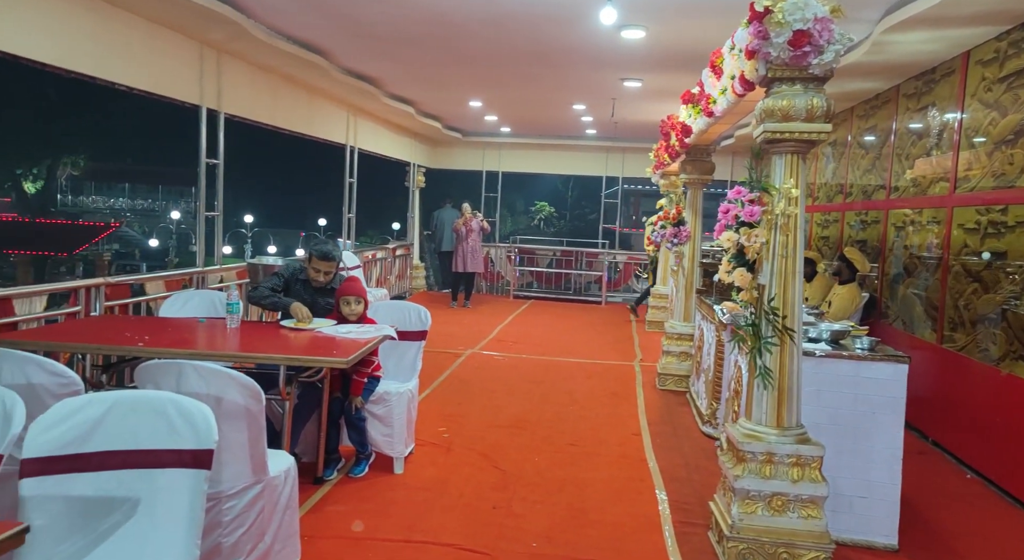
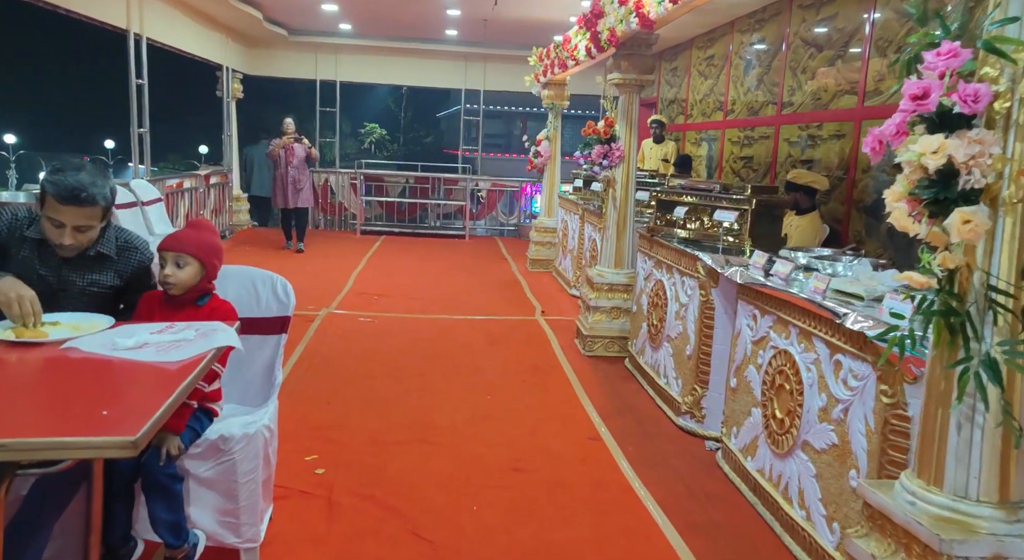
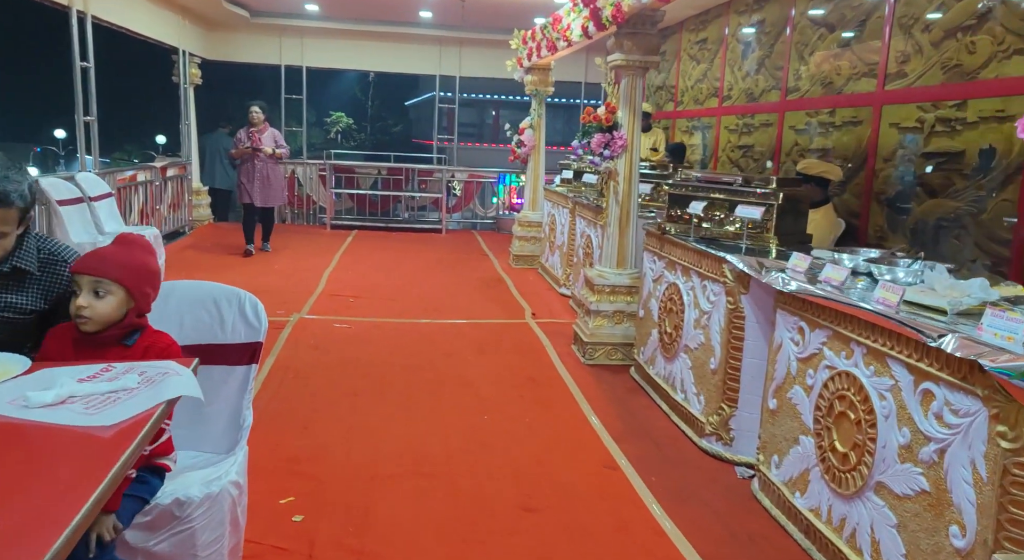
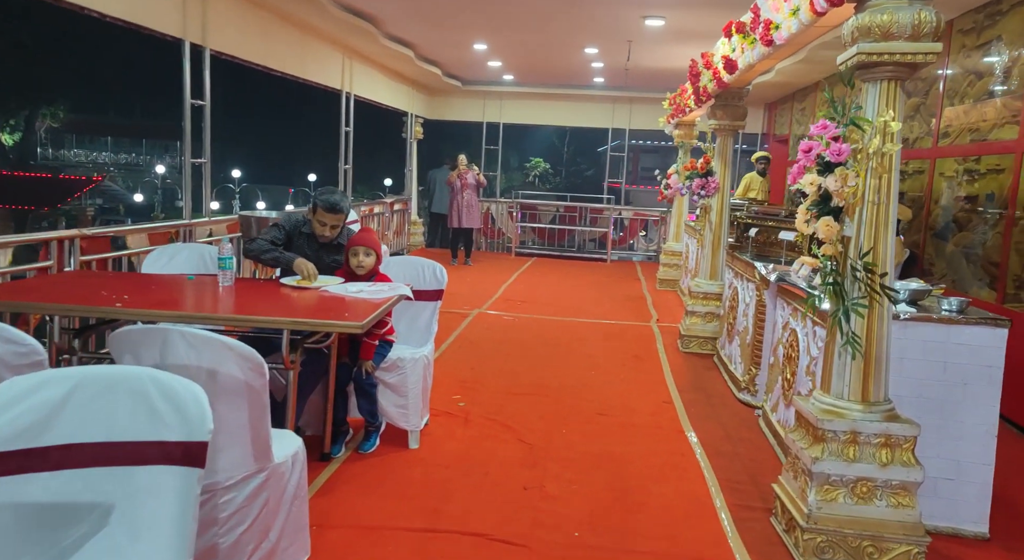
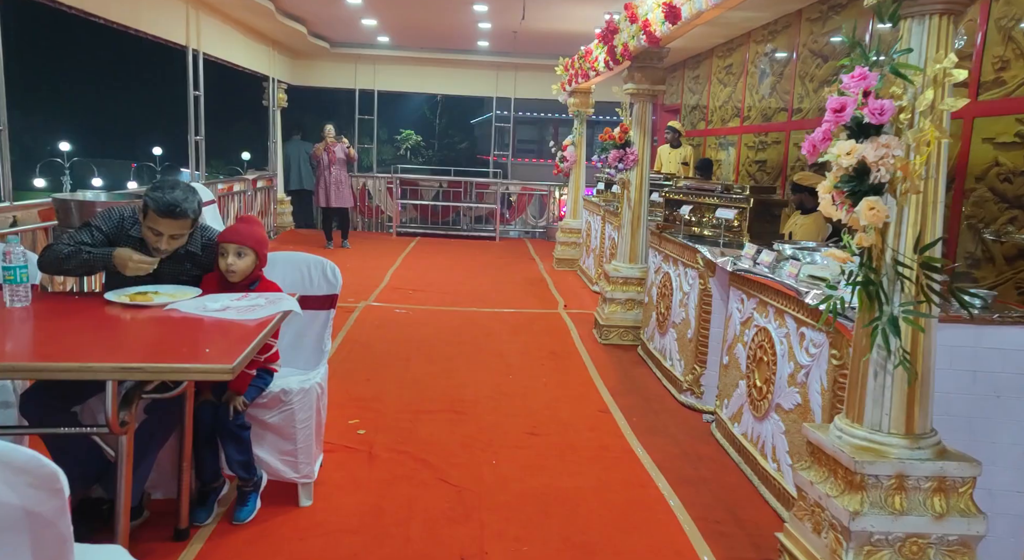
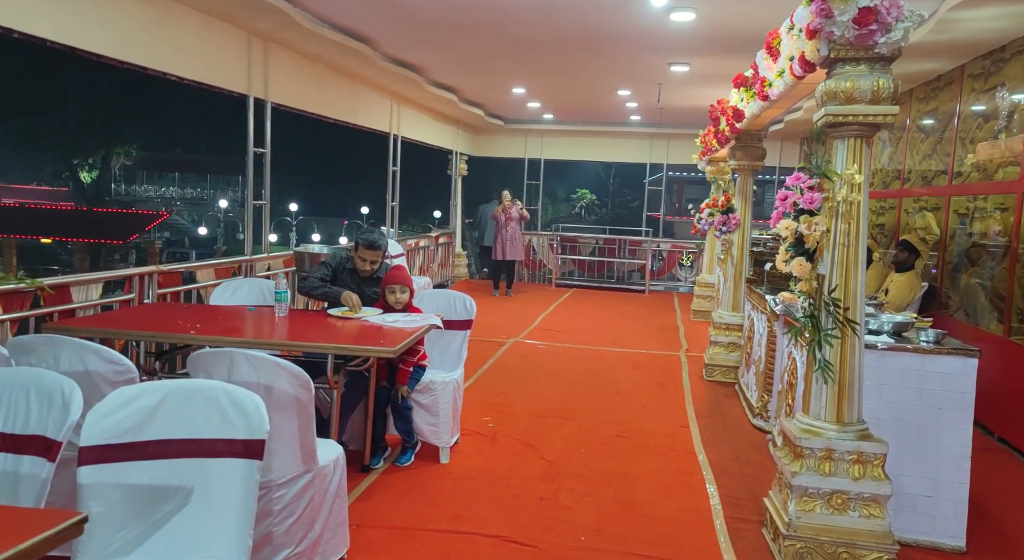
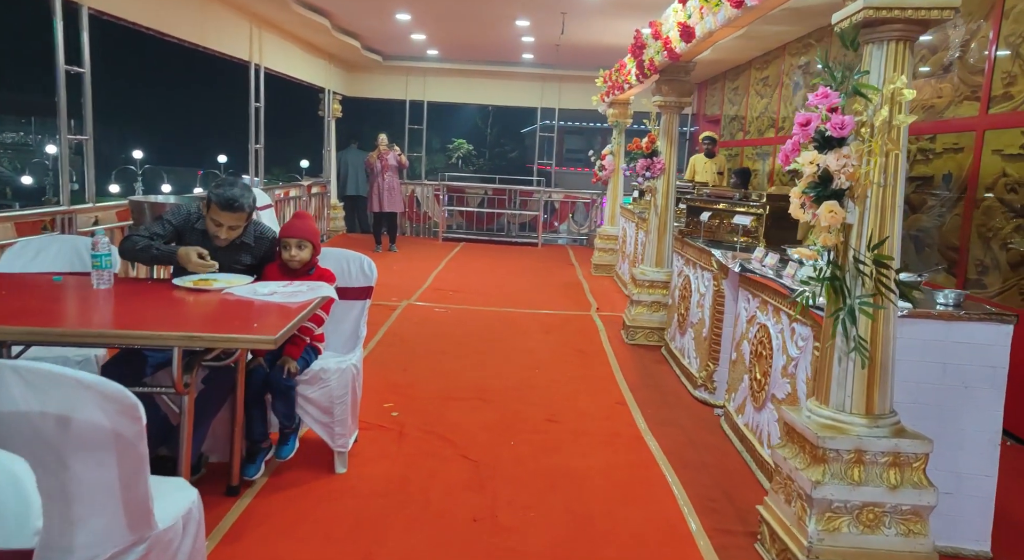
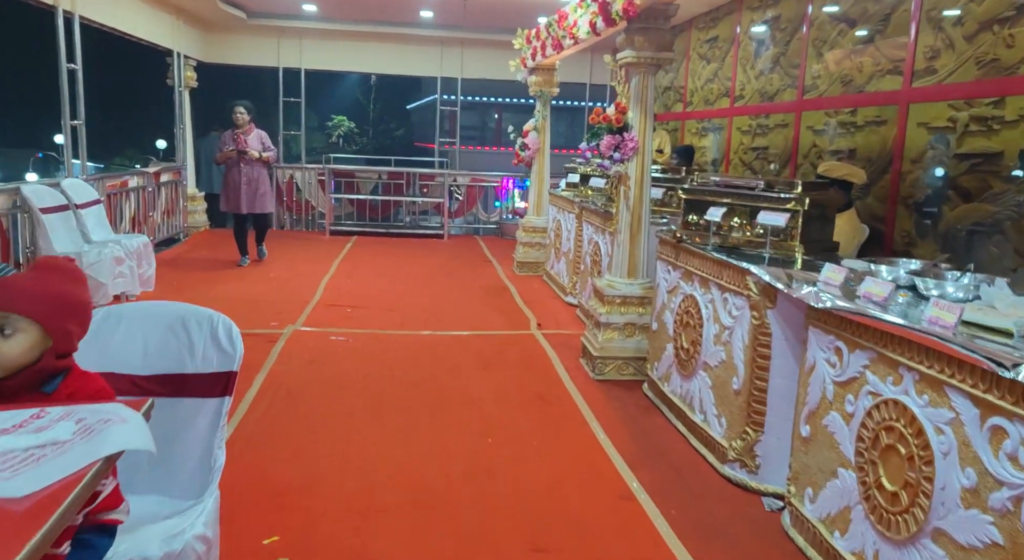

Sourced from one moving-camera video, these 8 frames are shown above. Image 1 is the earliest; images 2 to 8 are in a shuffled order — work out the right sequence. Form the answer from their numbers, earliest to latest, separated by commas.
6, 4, 7, 5, 2, 3, 8
